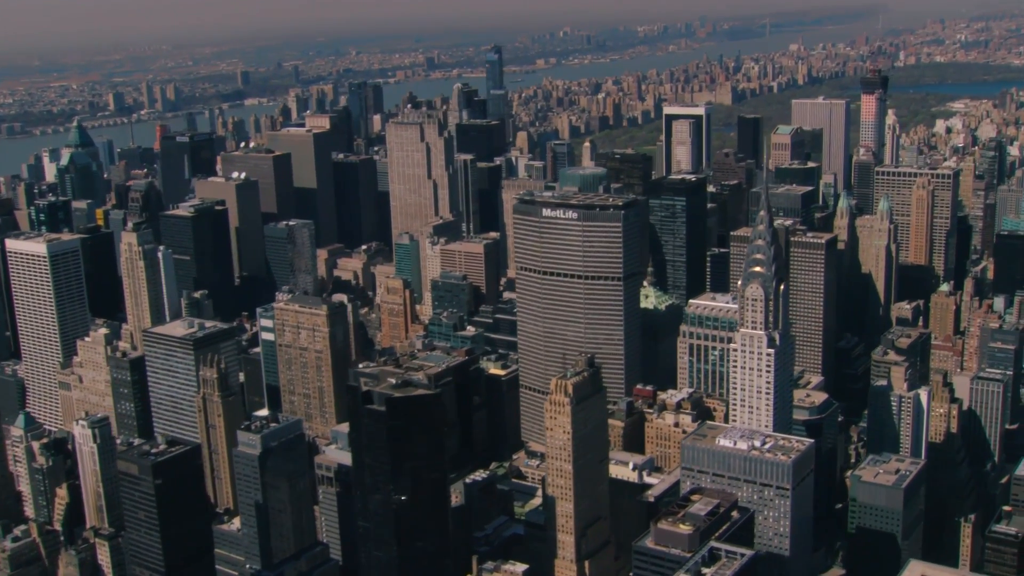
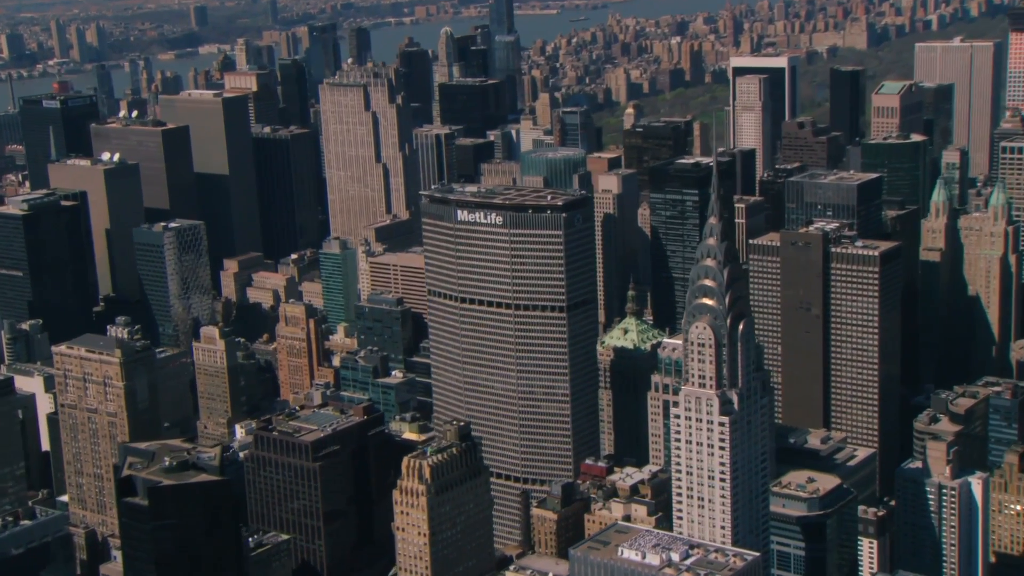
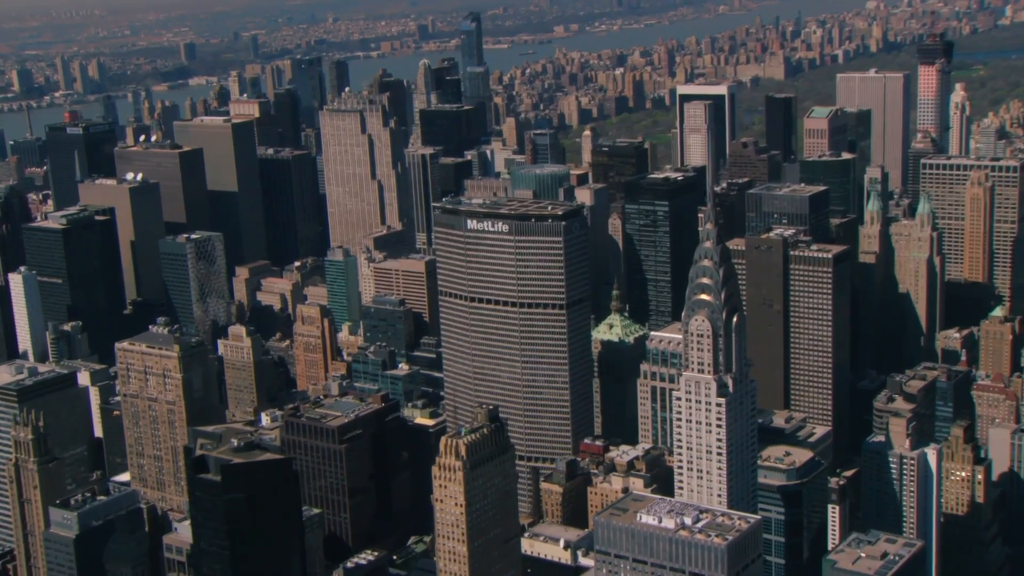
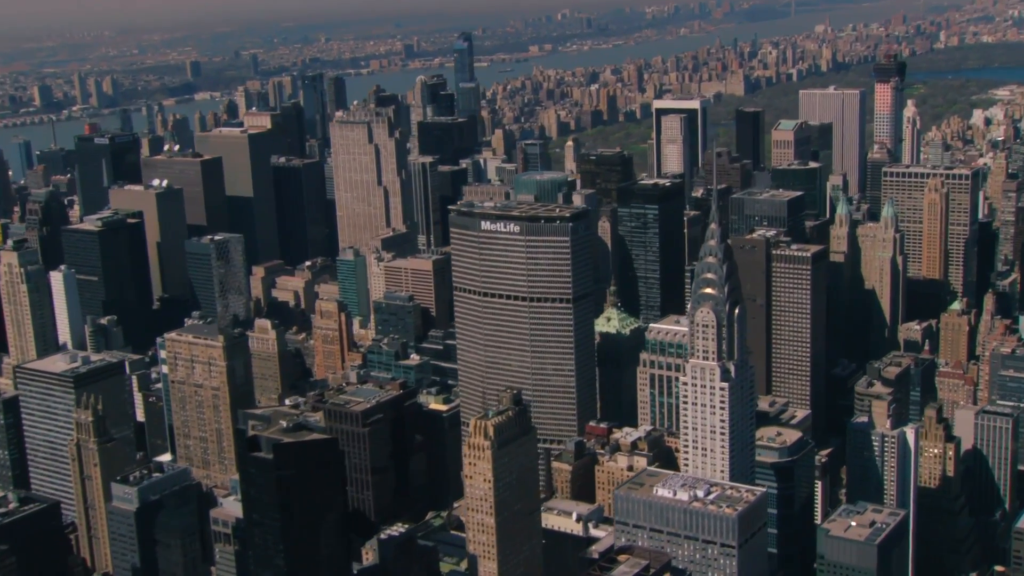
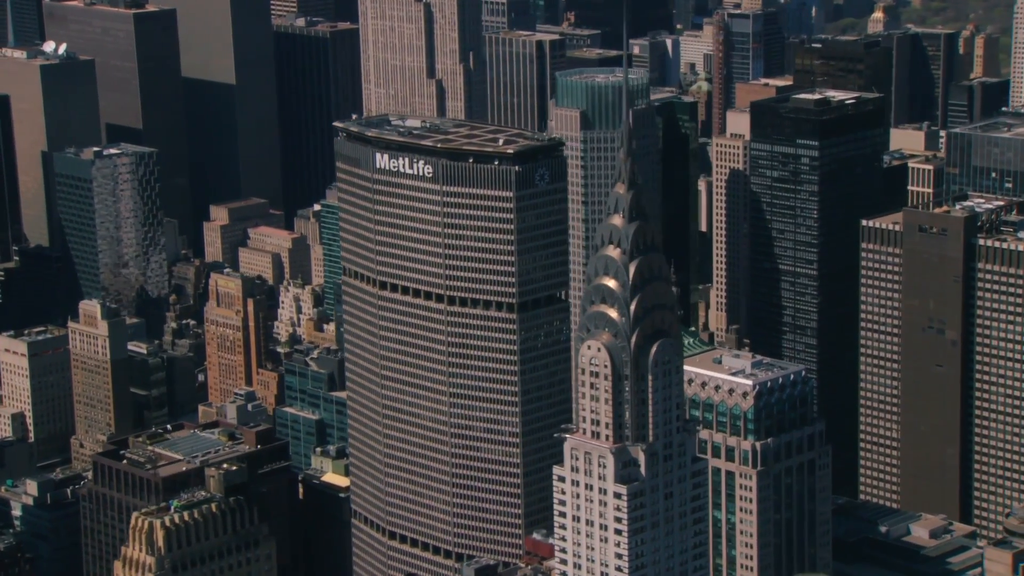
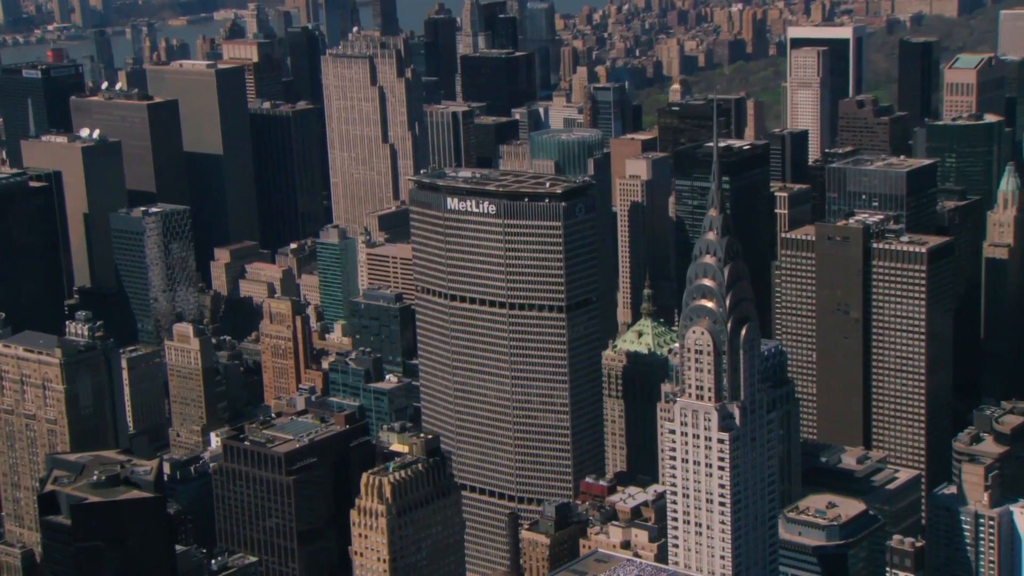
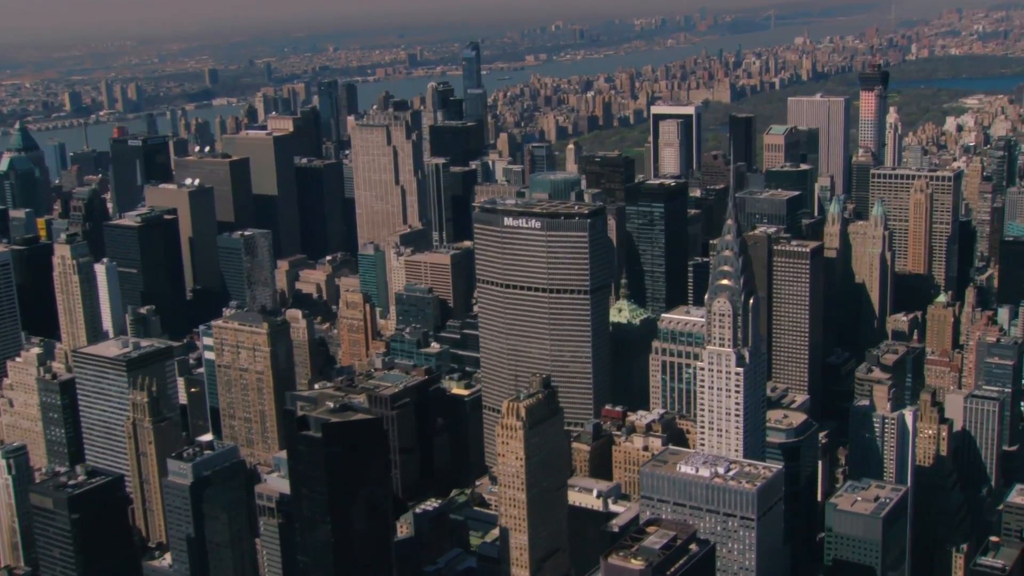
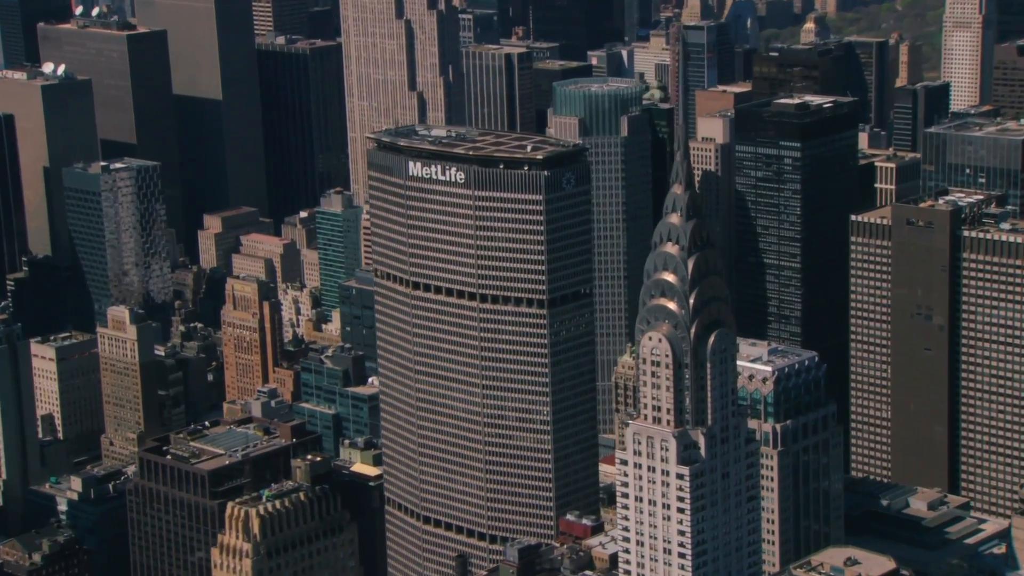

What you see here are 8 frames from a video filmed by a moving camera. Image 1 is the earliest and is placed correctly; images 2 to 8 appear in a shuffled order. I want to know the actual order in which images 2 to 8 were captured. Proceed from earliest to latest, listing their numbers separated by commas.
7, 4, 3, 2, 6, 8, 5
